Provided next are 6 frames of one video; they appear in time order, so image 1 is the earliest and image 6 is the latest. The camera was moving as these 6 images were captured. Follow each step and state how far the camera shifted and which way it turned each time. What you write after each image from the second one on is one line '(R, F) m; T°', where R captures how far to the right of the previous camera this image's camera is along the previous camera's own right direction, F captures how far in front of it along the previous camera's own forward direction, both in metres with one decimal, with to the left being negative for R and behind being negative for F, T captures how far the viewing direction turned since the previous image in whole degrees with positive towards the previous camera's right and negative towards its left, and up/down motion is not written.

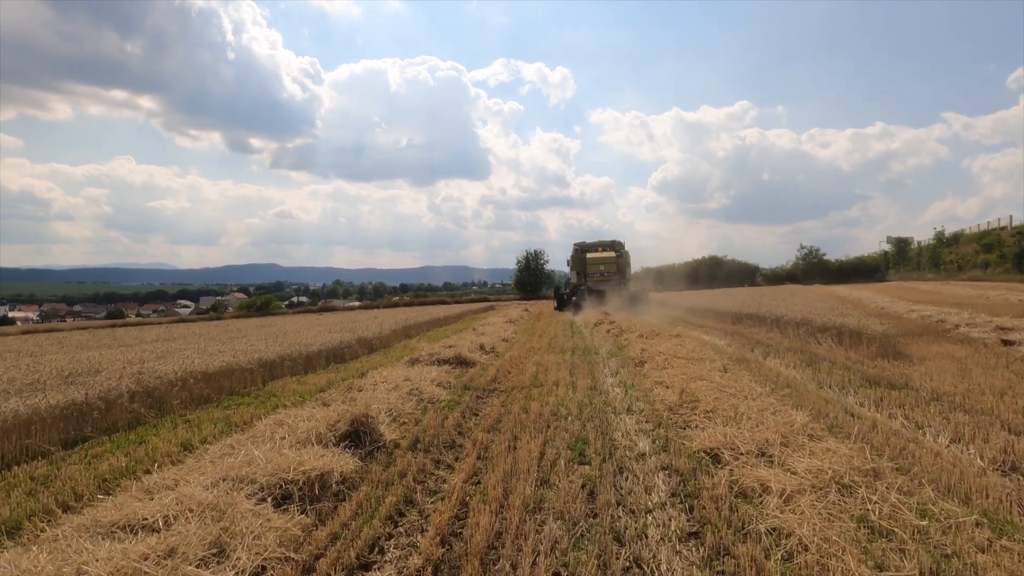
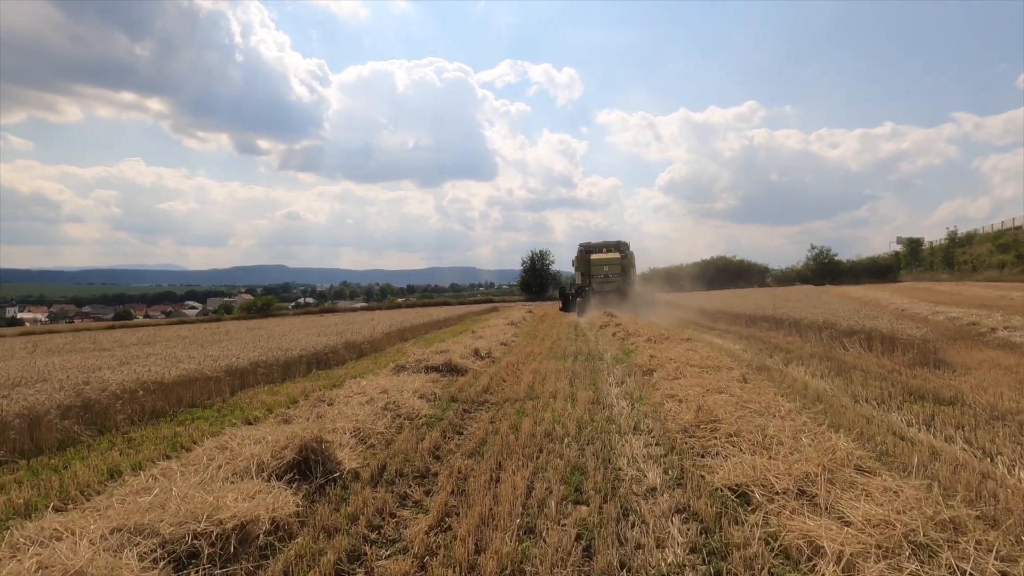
(+0.2, +0.9) m; -1°
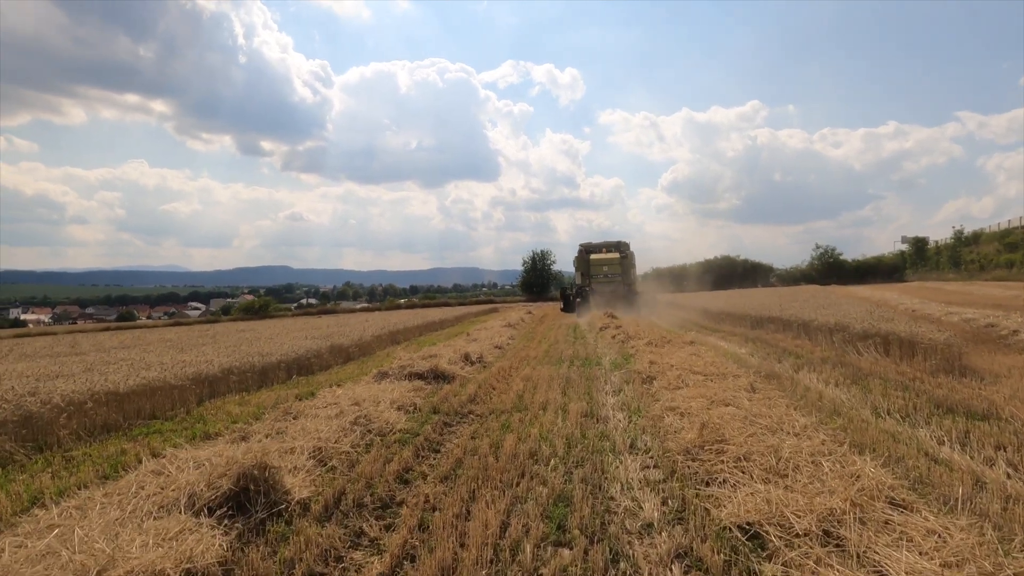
(+0.2, +0.6) m; 0°
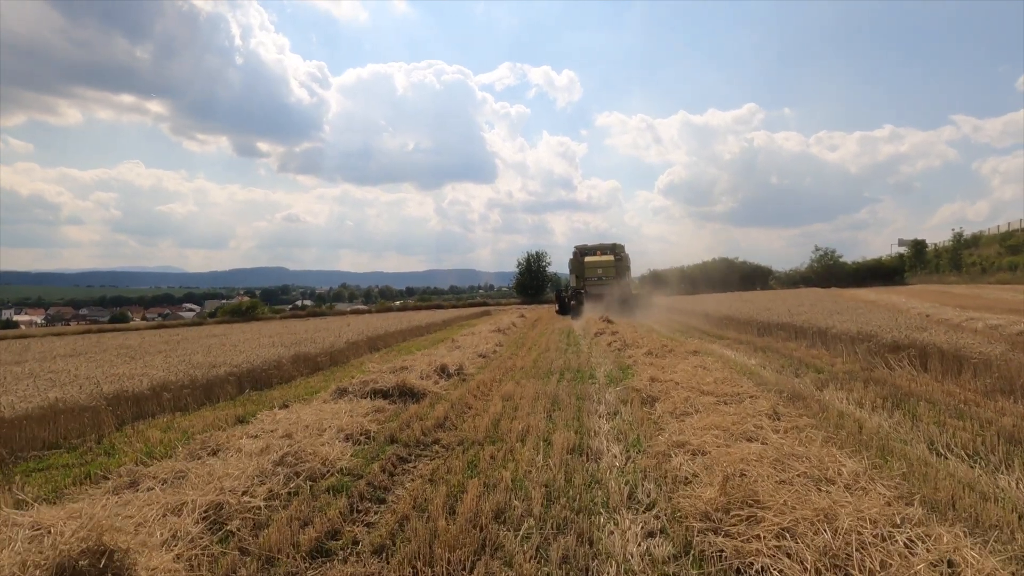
(+0.2, +1.2) m; 0°
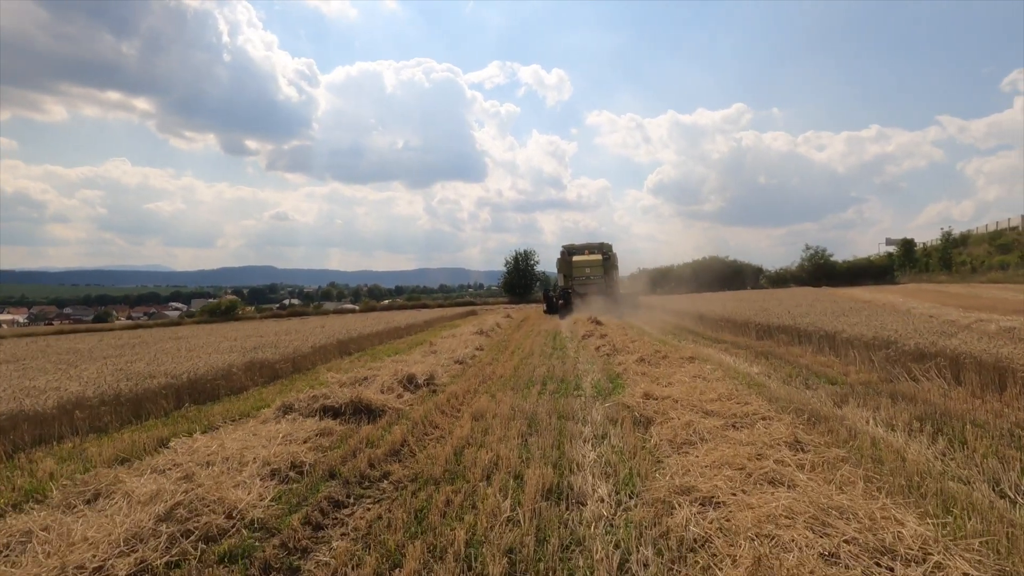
(+0.2, +1.0) m; +1°
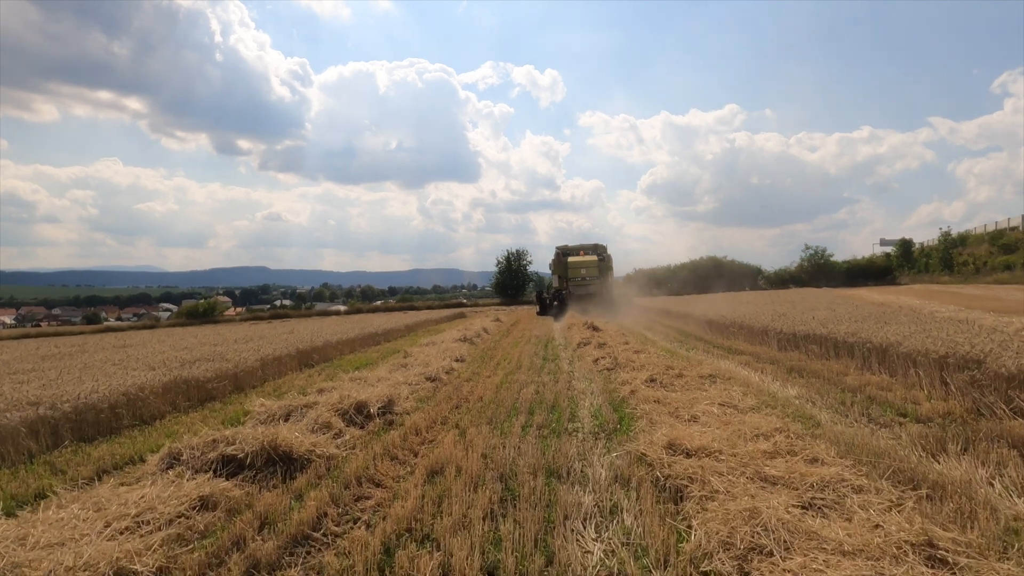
(+0.2, +1.8) m; +1°
